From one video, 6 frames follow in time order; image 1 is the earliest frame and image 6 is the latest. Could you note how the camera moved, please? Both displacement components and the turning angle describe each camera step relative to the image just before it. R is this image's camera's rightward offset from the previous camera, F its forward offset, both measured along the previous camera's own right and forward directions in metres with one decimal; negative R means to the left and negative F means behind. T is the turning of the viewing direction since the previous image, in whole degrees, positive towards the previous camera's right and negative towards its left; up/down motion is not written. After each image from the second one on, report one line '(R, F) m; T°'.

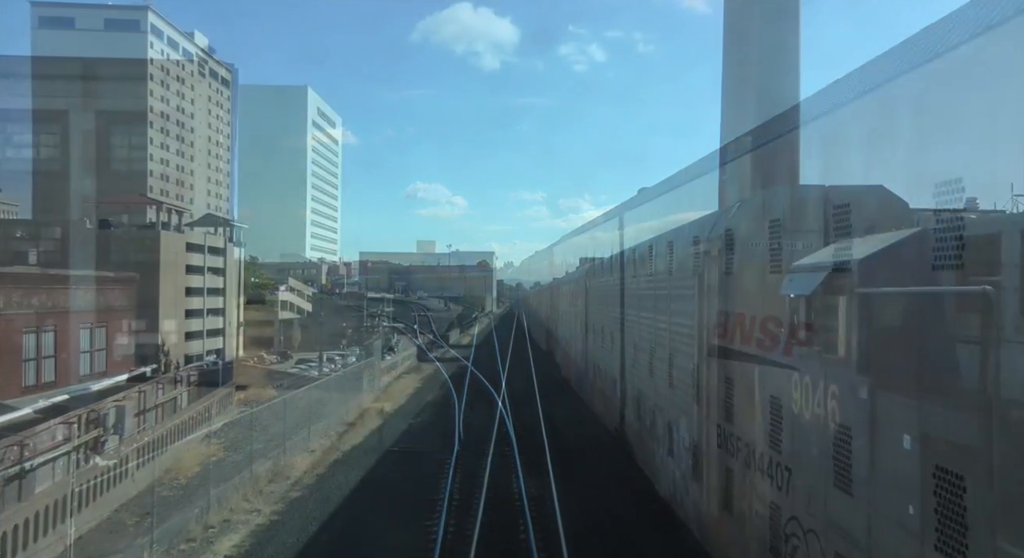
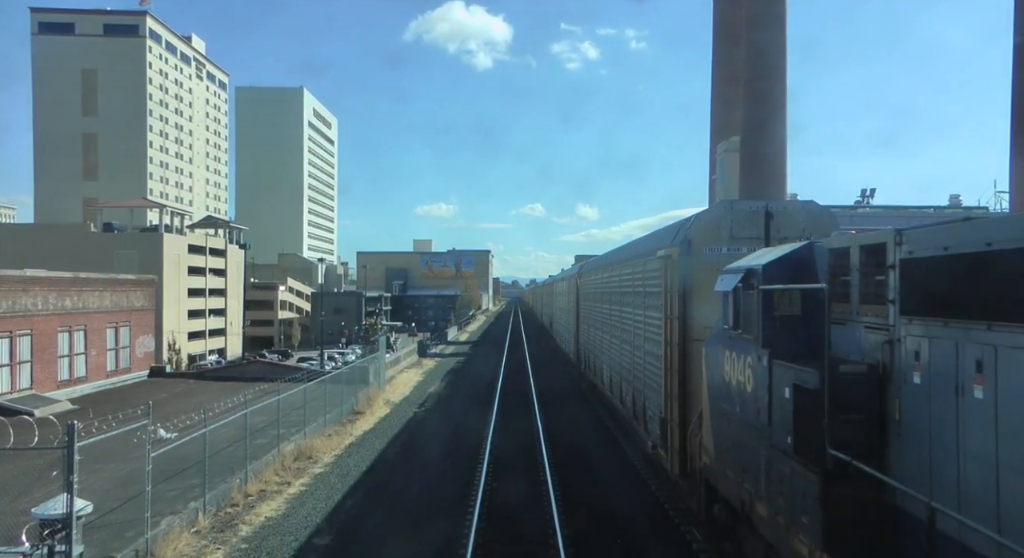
(0.0, -1.7) m; 0°
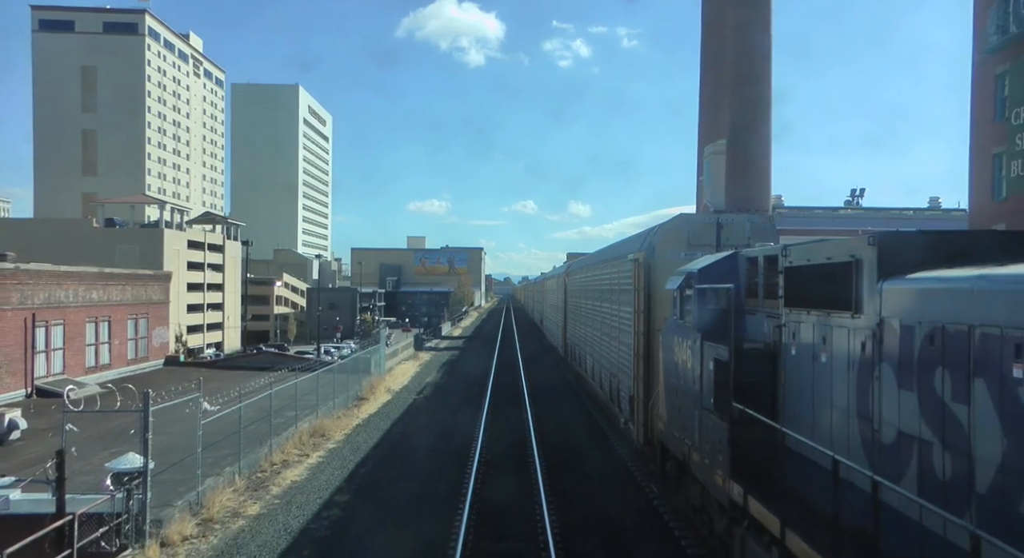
(0.0, -1.9) m; +1°
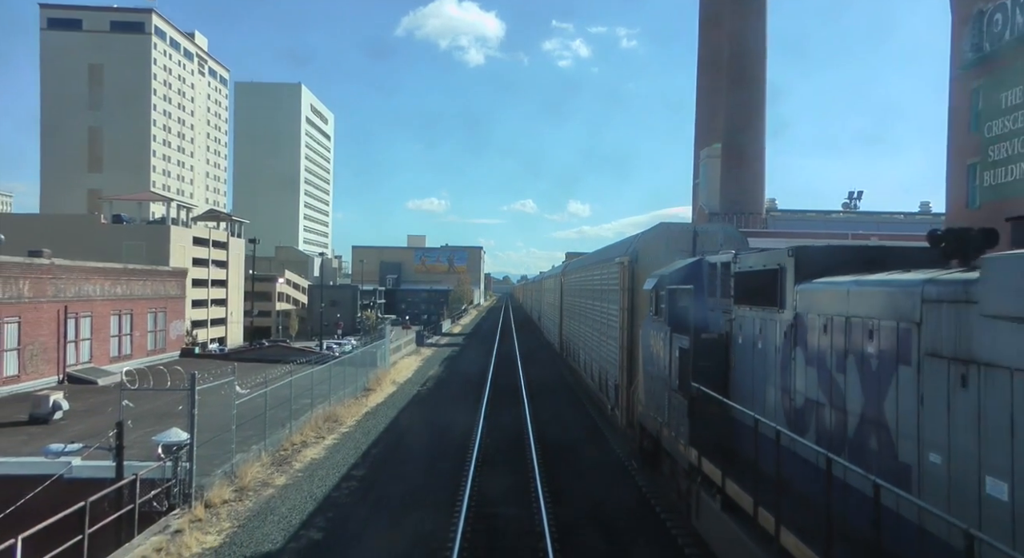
(0.0, -1.5) m; 0°
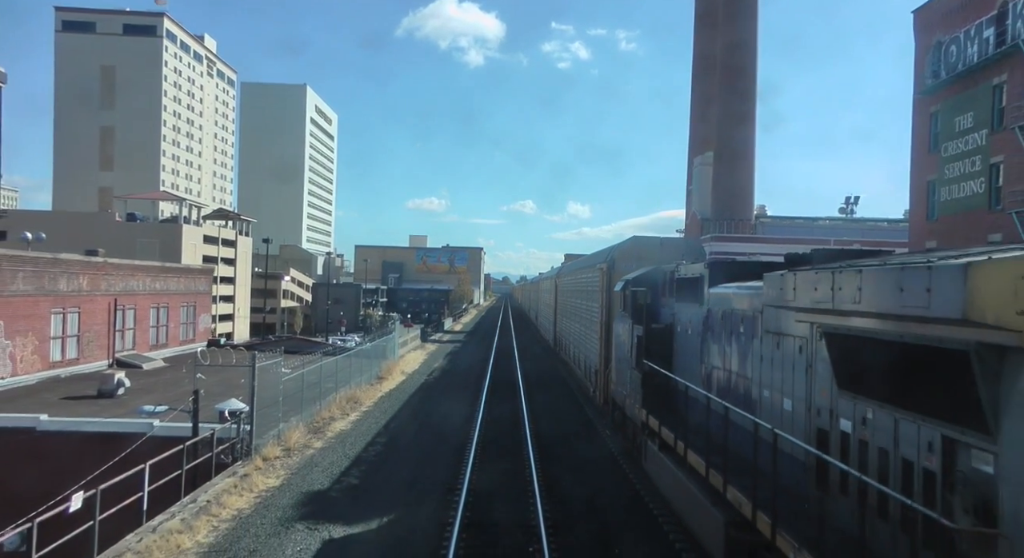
(0.0, -2.7) m; 0°
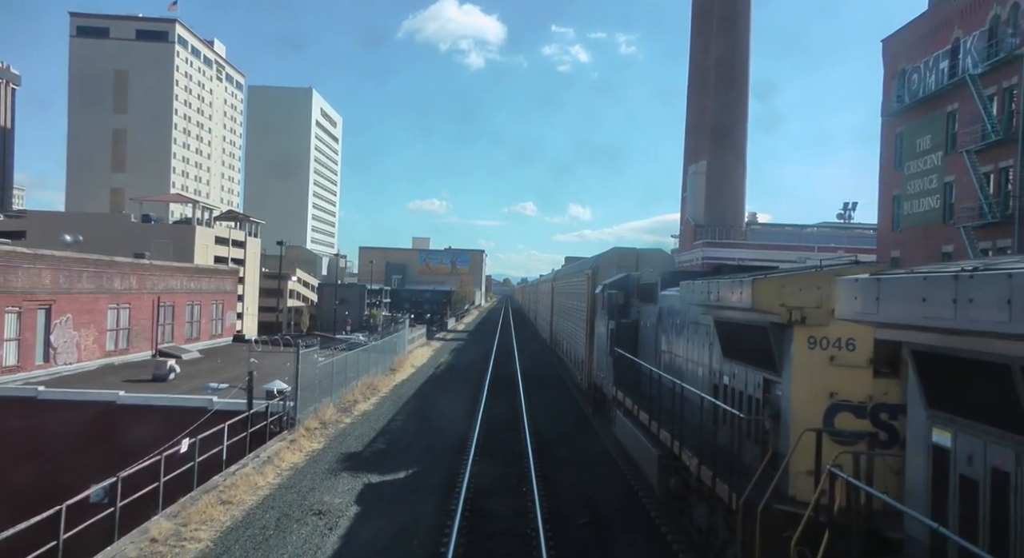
(0.0, -2.9) m; 0°
